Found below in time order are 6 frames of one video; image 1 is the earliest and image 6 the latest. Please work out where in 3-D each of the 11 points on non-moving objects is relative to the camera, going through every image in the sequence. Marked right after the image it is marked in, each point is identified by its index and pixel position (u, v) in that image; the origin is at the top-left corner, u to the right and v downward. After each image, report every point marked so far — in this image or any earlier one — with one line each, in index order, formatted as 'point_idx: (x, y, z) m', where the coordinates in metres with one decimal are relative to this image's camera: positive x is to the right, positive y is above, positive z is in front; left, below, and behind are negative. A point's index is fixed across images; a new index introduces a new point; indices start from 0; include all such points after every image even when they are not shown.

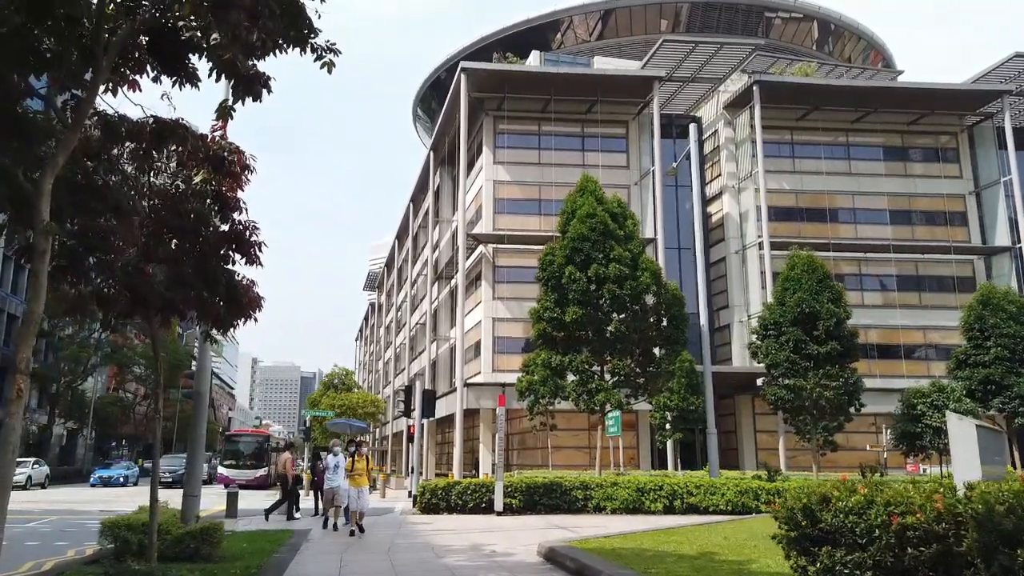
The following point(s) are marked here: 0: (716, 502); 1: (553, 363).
0: (+4.2, -4.4, +15.4) m
1: (+1.0, -1.7, +17.4) m
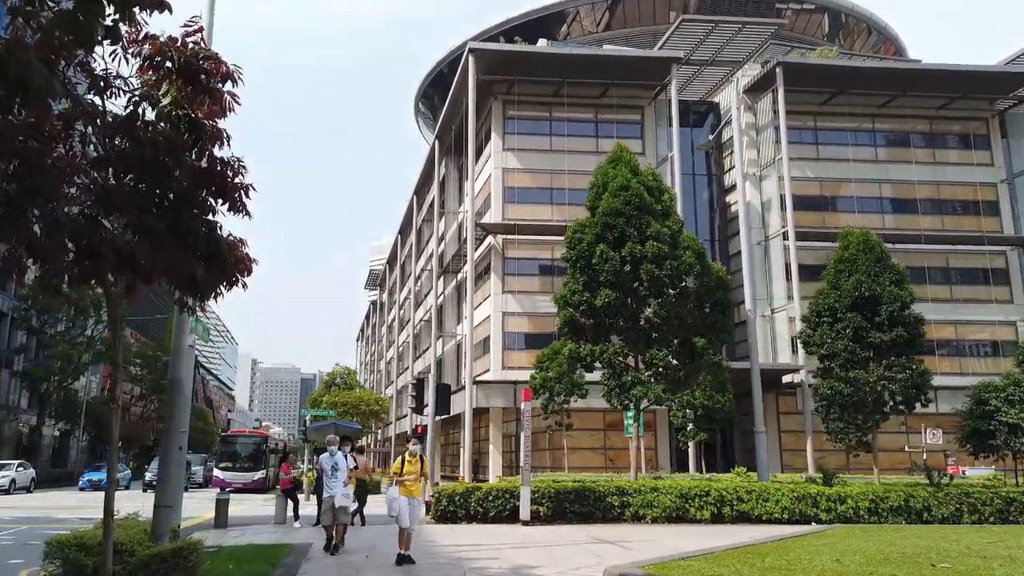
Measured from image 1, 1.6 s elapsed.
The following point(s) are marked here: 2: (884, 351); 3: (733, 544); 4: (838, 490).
0: (+4.7, -4.0, +13.6) m
1: (+1.5, -1.4, +15.7) m
2: (+8.3, -1.4, +16.5) m
3: (+2.6, -3.0, +8.9) m
4: (+6.0, -3.7, +13.8) m
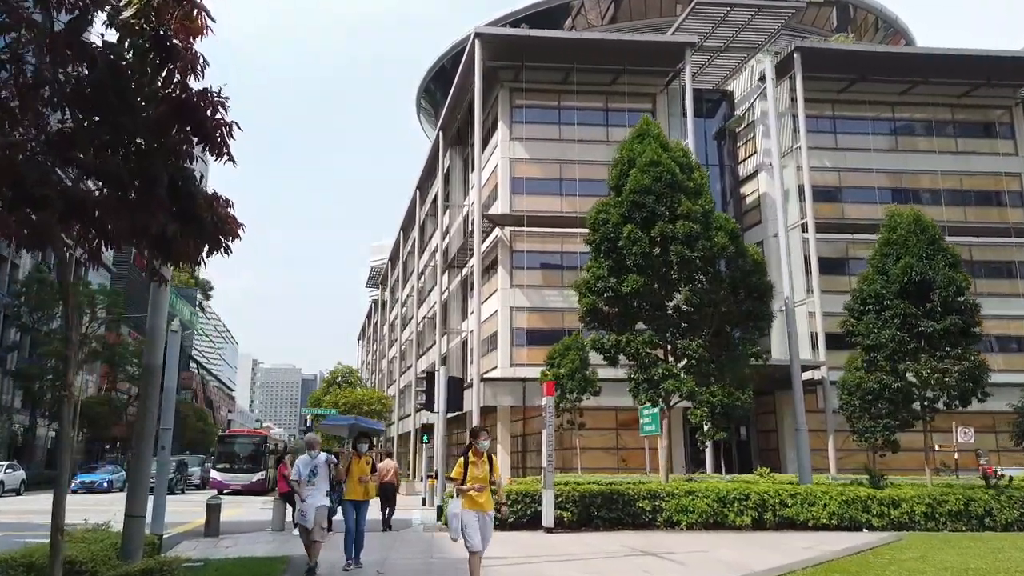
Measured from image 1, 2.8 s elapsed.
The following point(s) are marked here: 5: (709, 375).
0: (+5.0, -3.7, +12.4) m
1: (+1.8, -1.1, +14.4) m
2: (+8.6, -1.1, +15.2) m
3: (+2.9, -2.8, +7.6) m
4: (+6.3, -3.4, +12.5) m
5: (+3.8, -1.6, +14.4) m
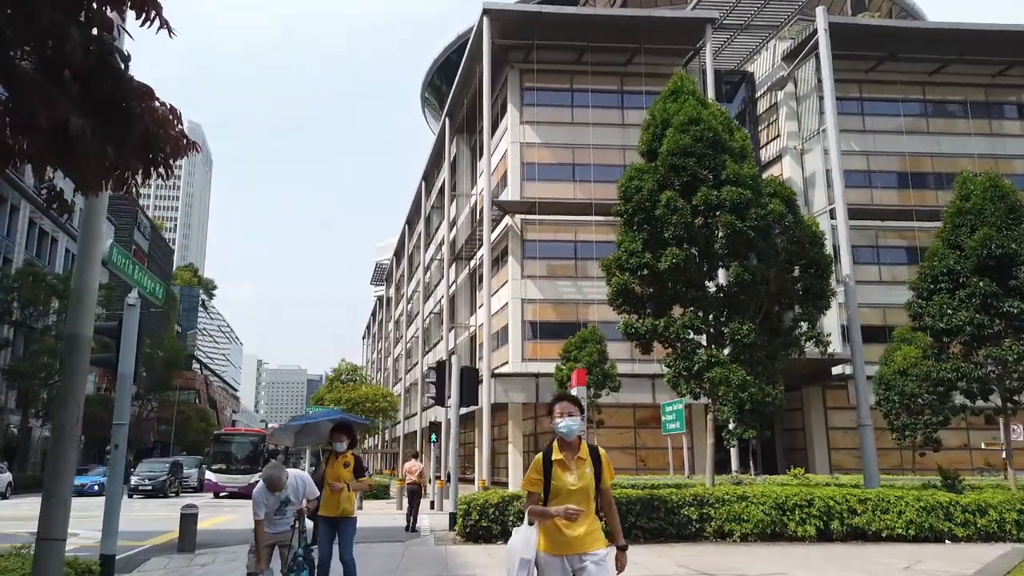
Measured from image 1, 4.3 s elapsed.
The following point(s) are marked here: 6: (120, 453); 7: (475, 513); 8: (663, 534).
0: (+5.4, -3.4, +10.7) m
1: (+2.2, -0.7, +12.7) m
2: (+9.0, -0.7, +13.5) m
3: (+3.3, -2.4, +5.9) m
4: (+6.7, -3.0, +10.8) m
5: (+4.1, -1.3, +12.7) m
6: (-3.8, -1.6, +7.3) m
7: (-0.5, -3.4, +11.2) m
8: (+2.1, -3.5, +10.7) m
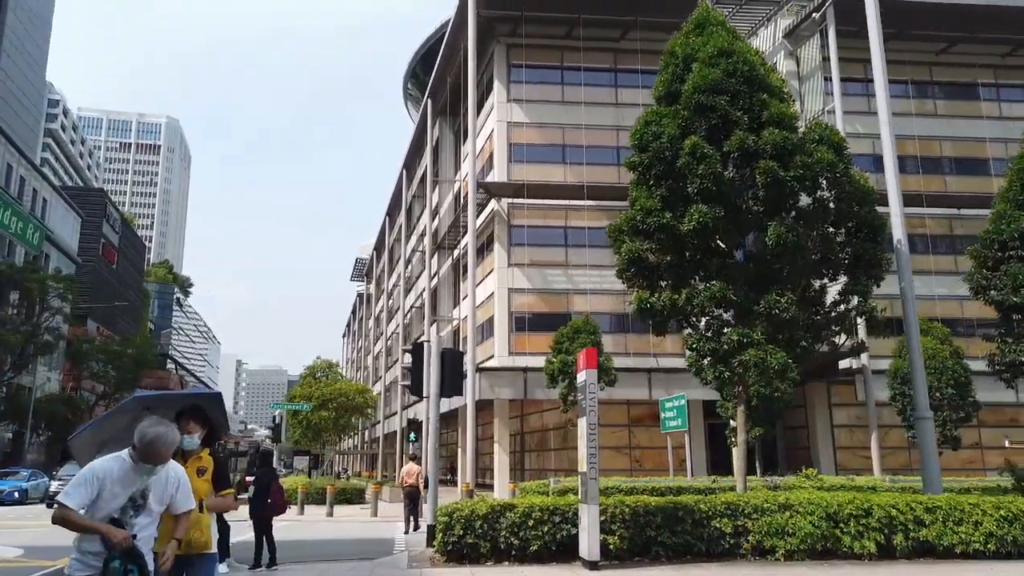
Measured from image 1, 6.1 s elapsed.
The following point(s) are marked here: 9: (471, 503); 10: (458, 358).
0: (+5.3, -2.9, +8.7) m
1: (+2.0, -0.3, +10.8) m
2: (+8.8, -0.2, +11.7) m
3: (+3.3, -1.9, +4.0) m
4: (+6.6, -2.6, +8.9) m
5: (+4.0, -0.8, +10.7) m
6: (-3.8, -1.1, +5.1) m
7: (-0.7, -2.9, +9.2) m
8: (+2.1, -3.0, +8.7) m
9: (-0.5, -2.7, +9.4) m
10: (-0.8, -1.1, +11.8) m
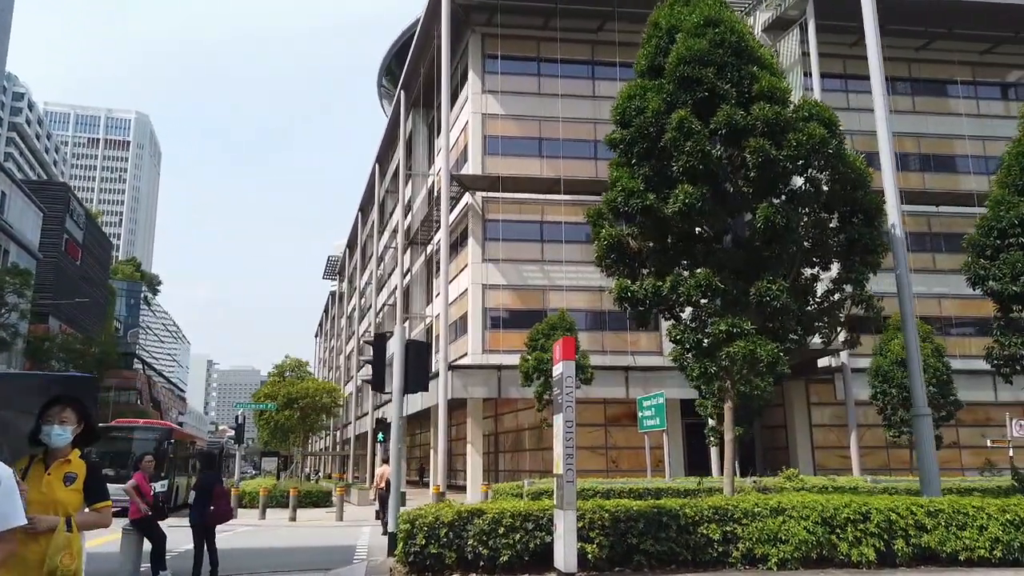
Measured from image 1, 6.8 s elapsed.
0: (+4.9, -2.8, +8.1) m
1: (+1.6, -0.1, +10.0) m
2: (+8.4, -0.1, +11.1) m
3: (+3.1, -1.8, +3.3) m
4: (+6.2, -2.4, +8.3) m
5: (+3.6, -0.7, +10.1) m
6: (-4.0, -0.9, +4.2) m
7: (-1.0, -2.7, +8.4) m
8: (+1.7, -2.9, +8.0) m
9: (-0.9, -2.5, +8.6) m
10: (-1.3, -0.9, +11.0) m
